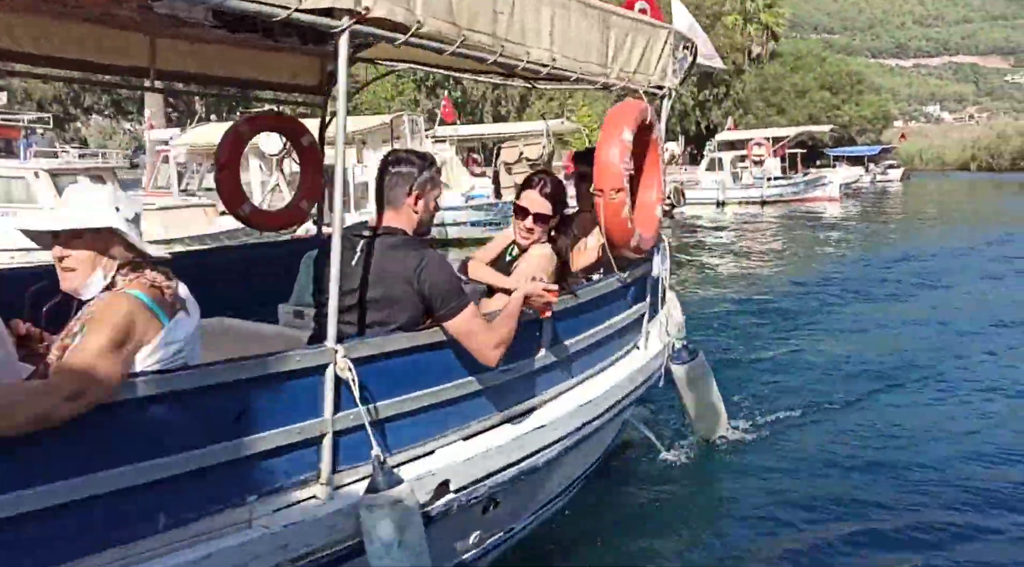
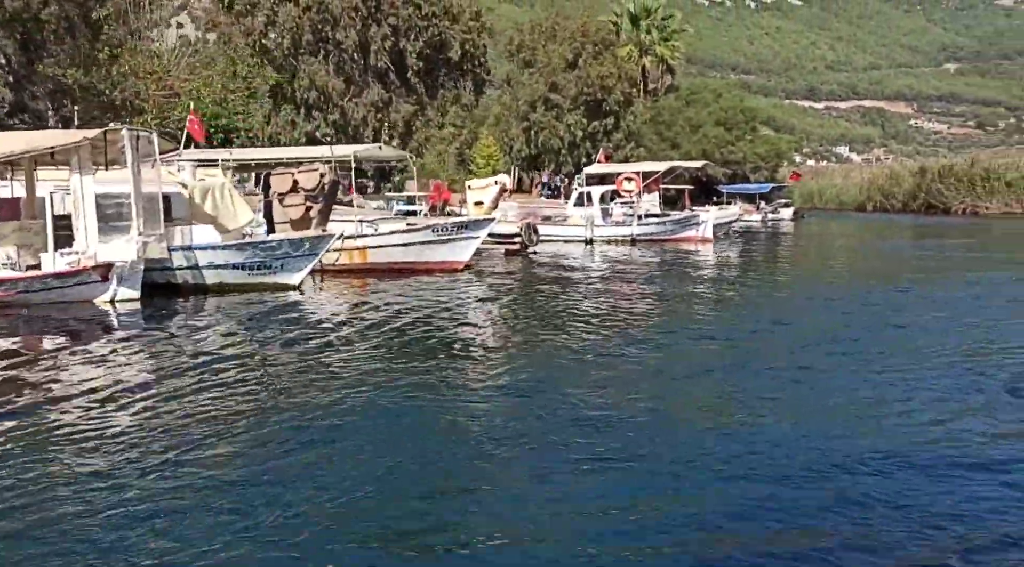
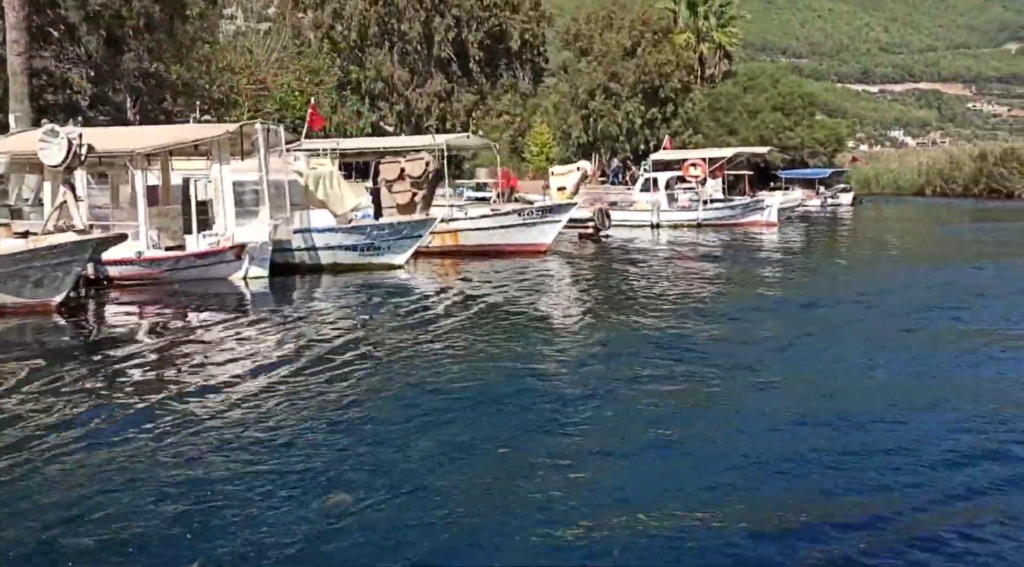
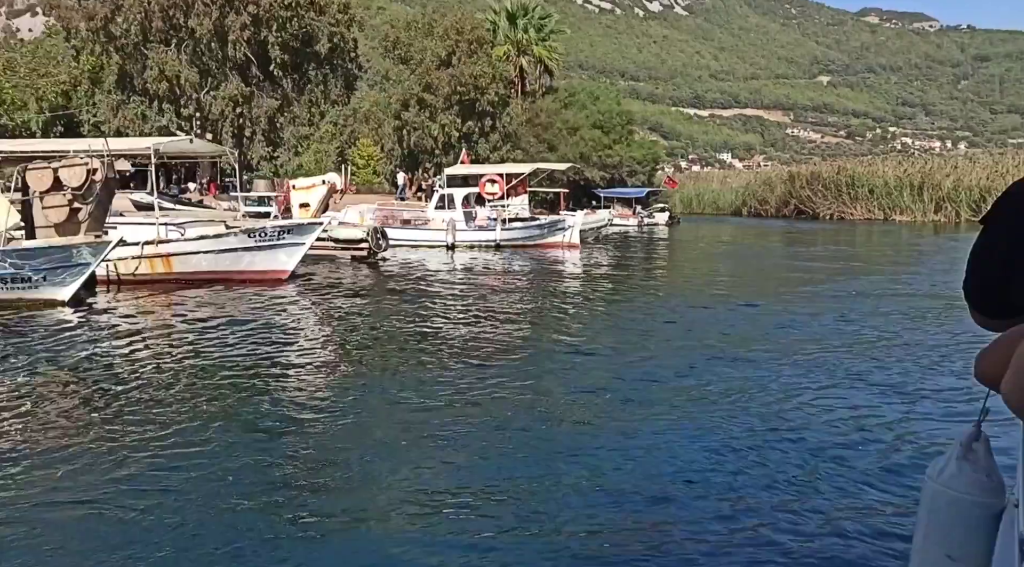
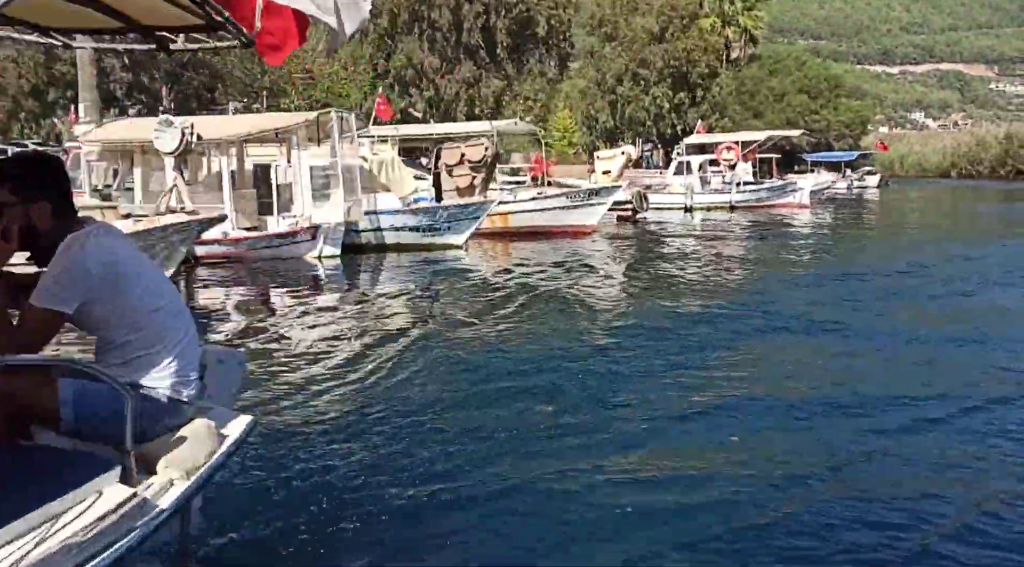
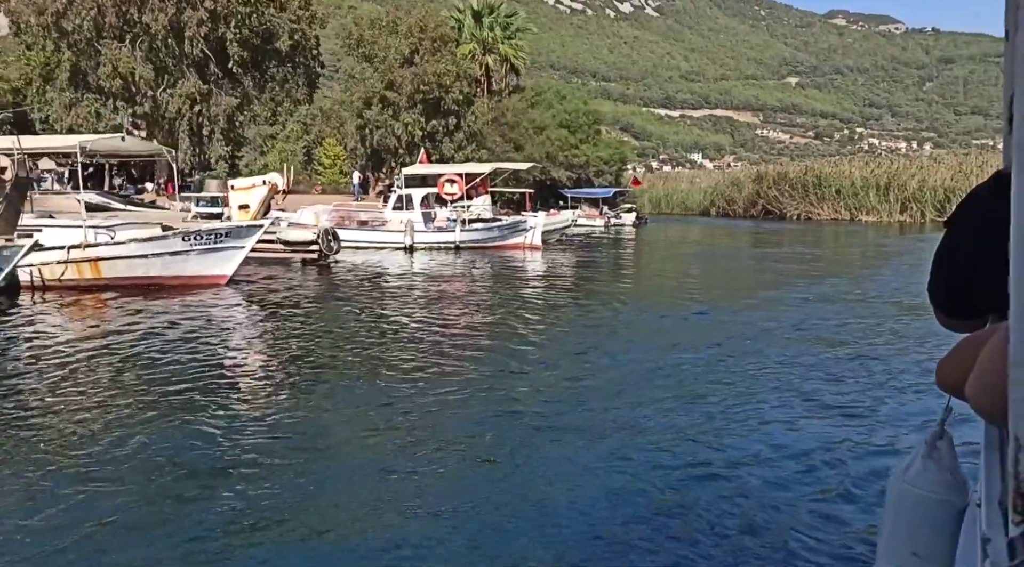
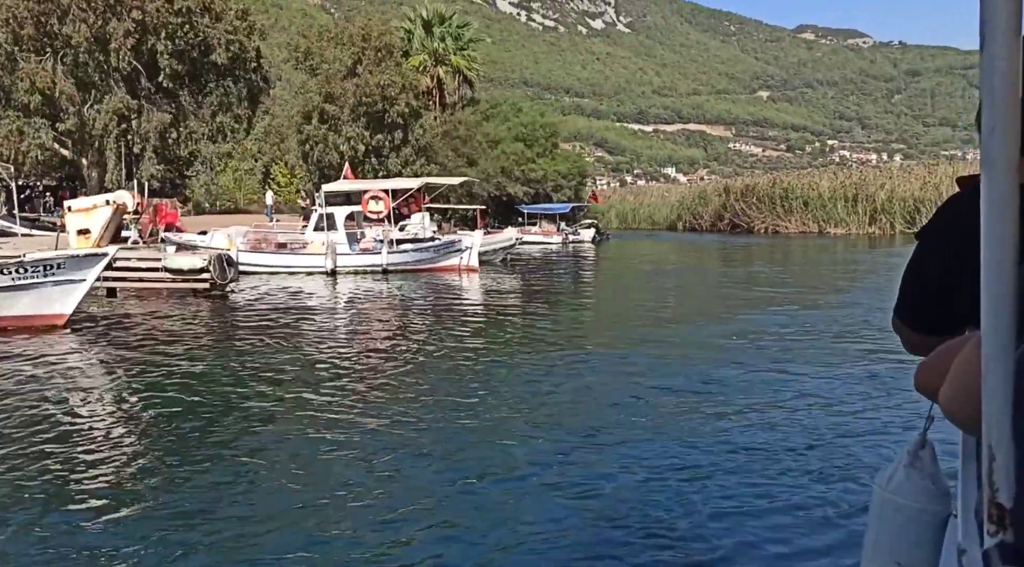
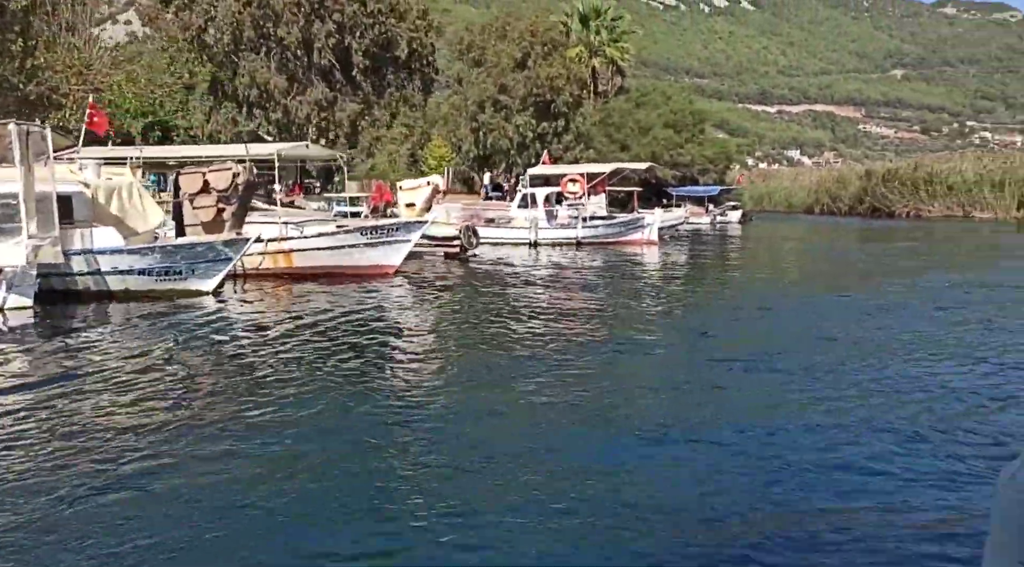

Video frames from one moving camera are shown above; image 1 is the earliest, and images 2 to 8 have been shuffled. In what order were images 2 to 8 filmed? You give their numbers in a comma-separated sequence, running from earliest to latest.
5, 3, 2, 8, 4, 6, 7
